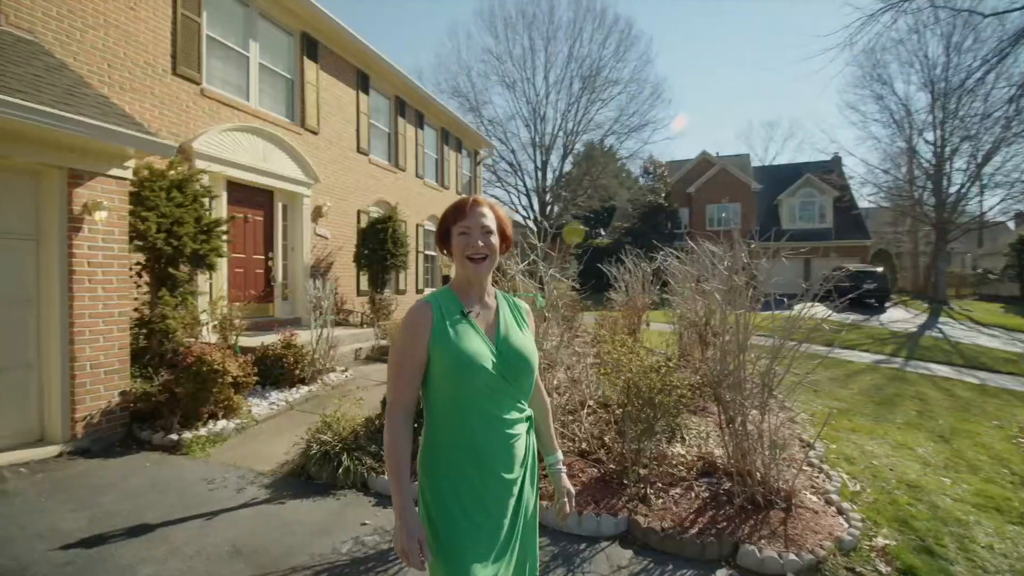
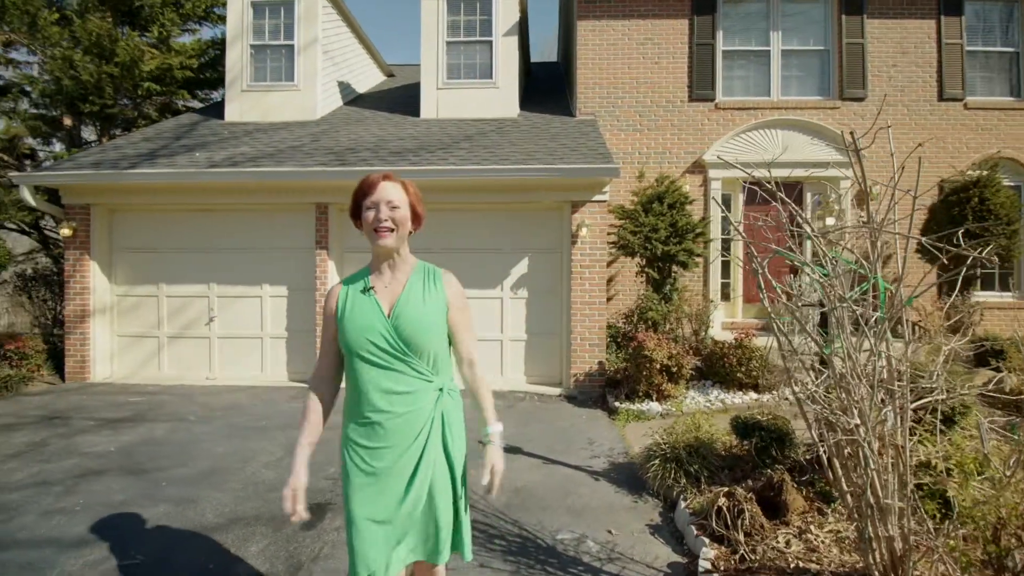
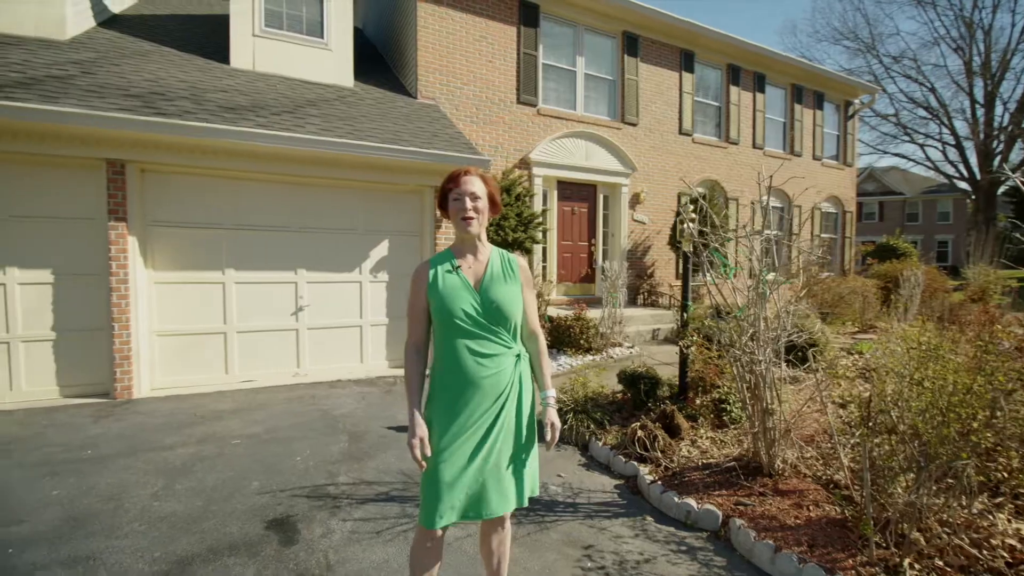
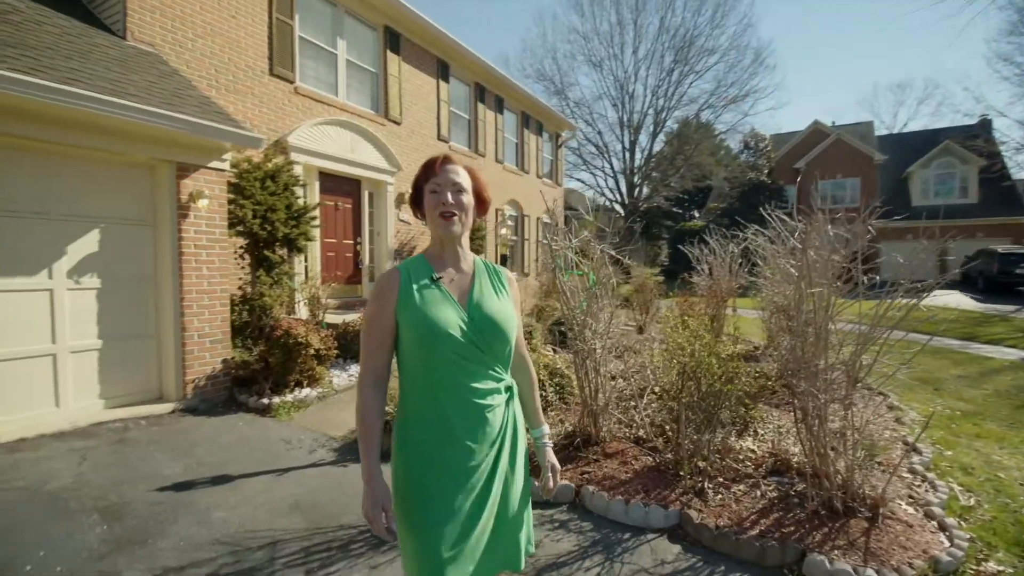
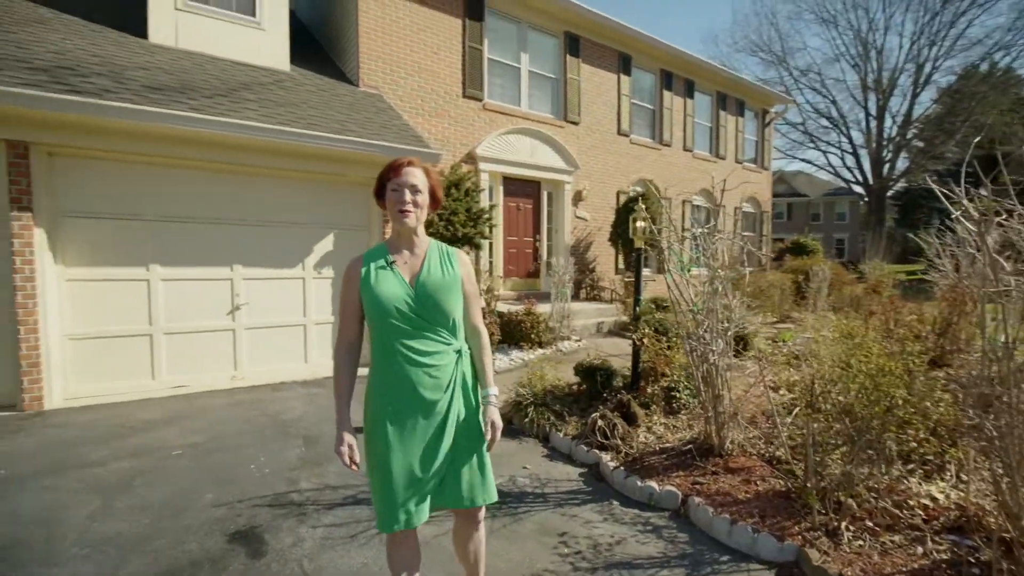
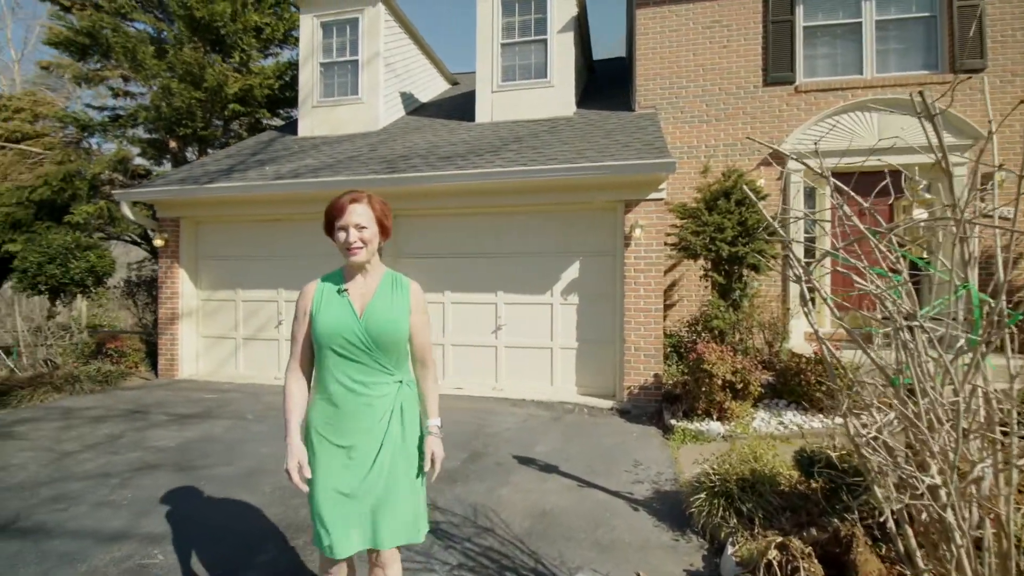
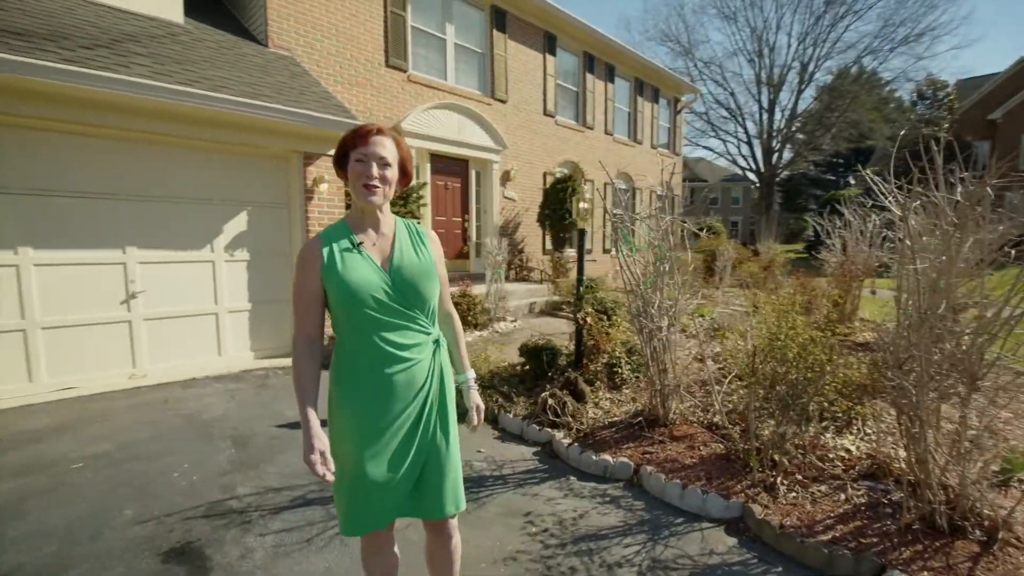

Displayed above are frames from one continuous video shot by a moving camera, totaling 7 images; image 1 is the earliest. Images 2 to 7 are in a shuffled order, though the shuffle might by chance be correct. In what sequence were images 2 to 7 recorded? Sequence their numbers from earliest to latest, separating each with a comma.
4, 7, 5, 3, 2, 6
